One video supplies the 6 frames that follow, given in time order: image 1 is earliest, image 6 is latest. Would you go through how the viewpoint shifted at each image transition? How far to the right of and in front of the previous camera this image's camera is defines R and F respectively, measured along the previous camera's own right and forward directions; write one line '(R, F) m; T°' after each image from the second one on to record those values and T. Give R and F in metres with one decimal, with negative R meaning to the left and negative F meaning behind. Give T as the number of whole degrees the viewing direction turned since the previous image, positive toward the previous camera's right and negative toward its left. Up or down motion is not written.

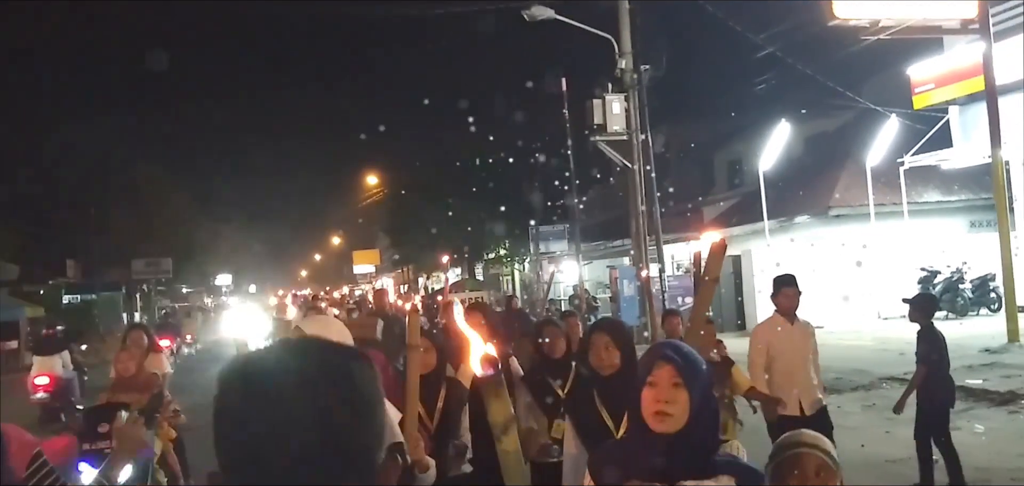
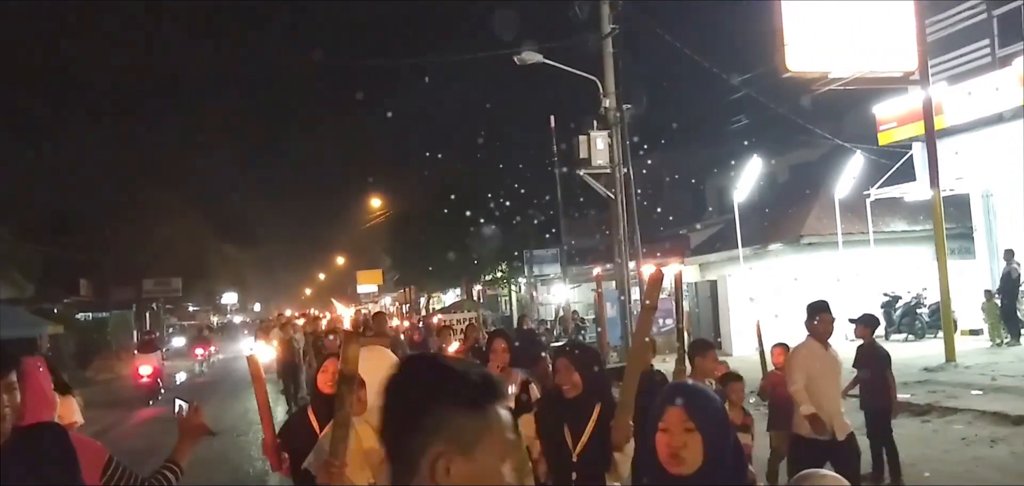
(+0.3, -1.5) m; 0°
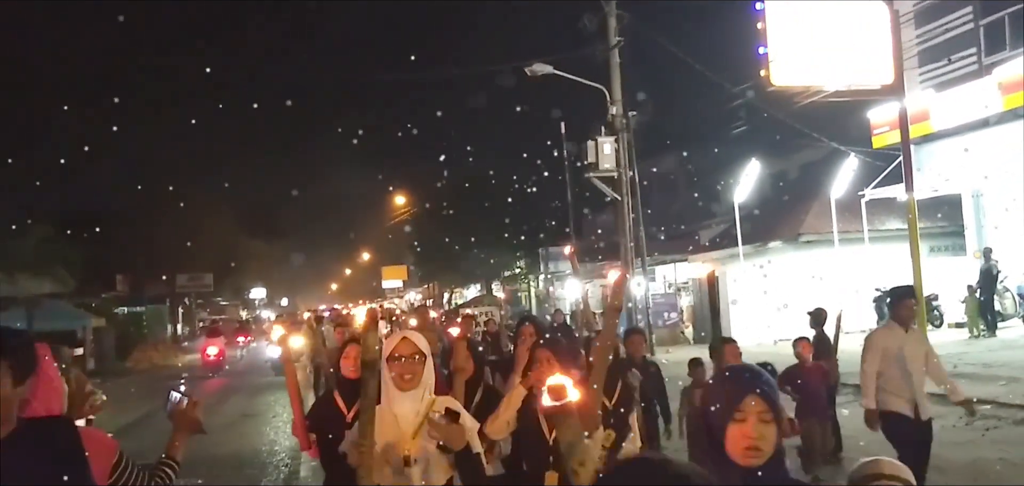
(+0.3, -1.5) m; -2°
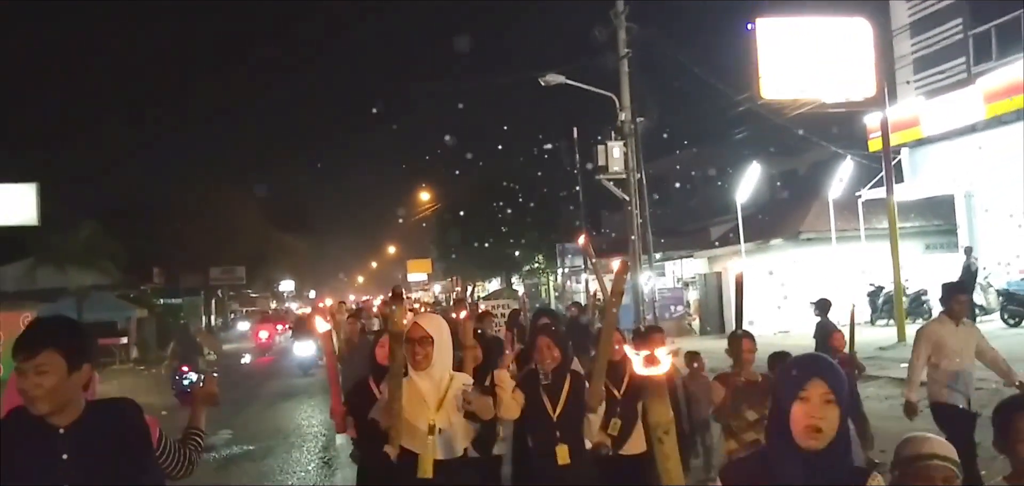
(+0.2, -1.6) m; -2°
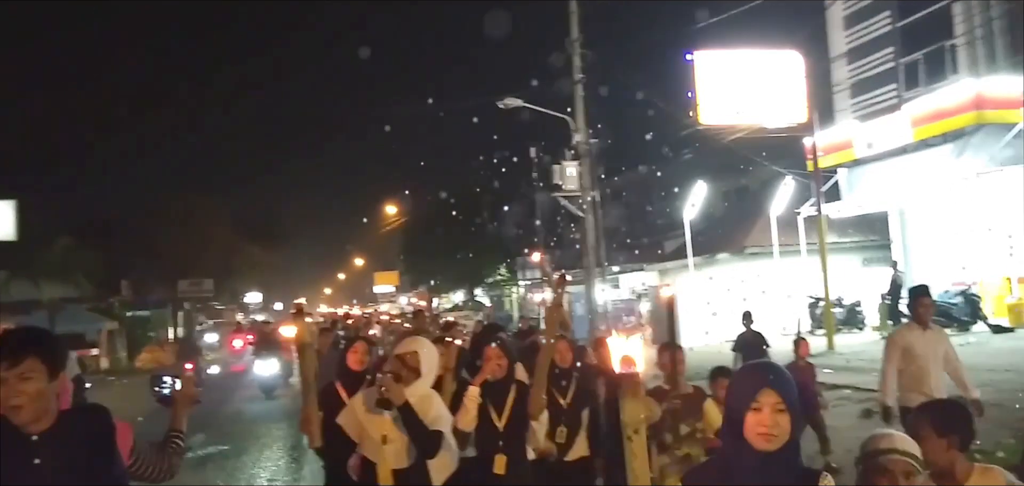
(+0.2, -1.2) m; +2°
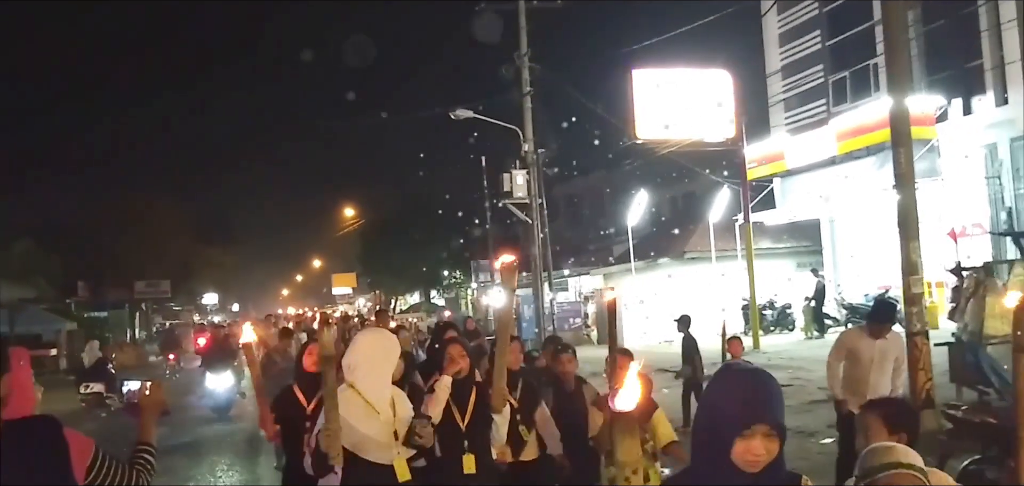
(+0.3, -1.2) m; +2°
